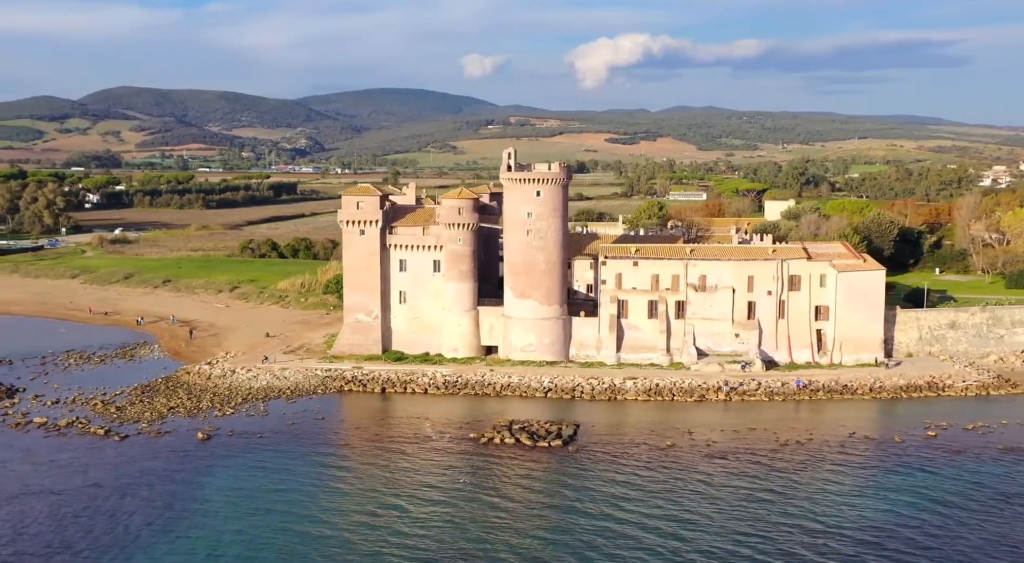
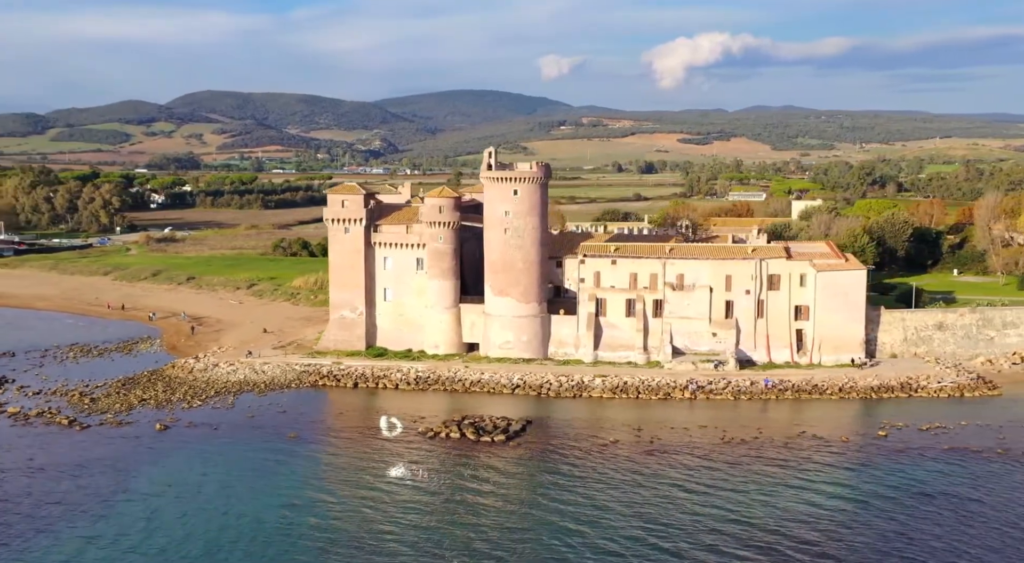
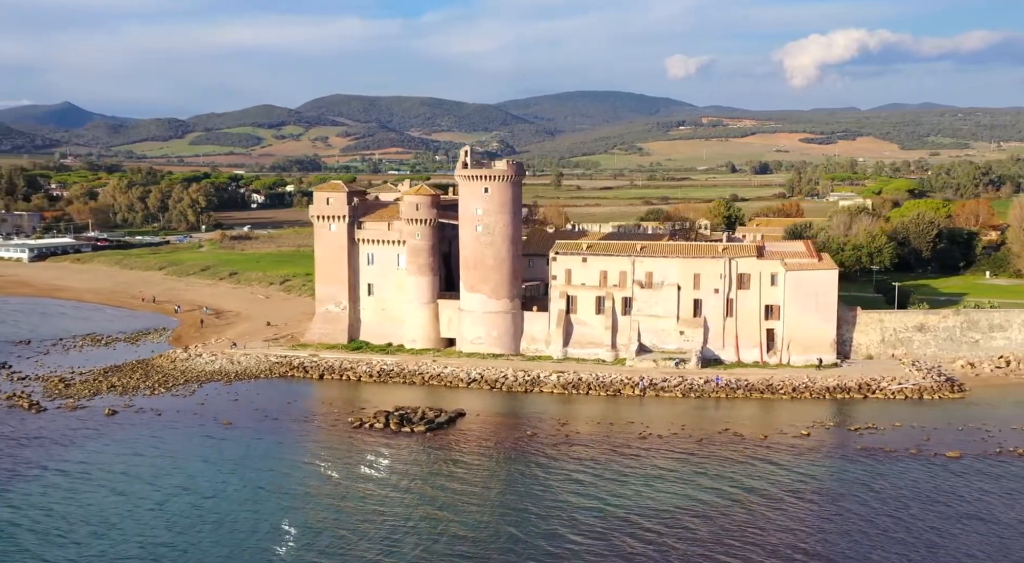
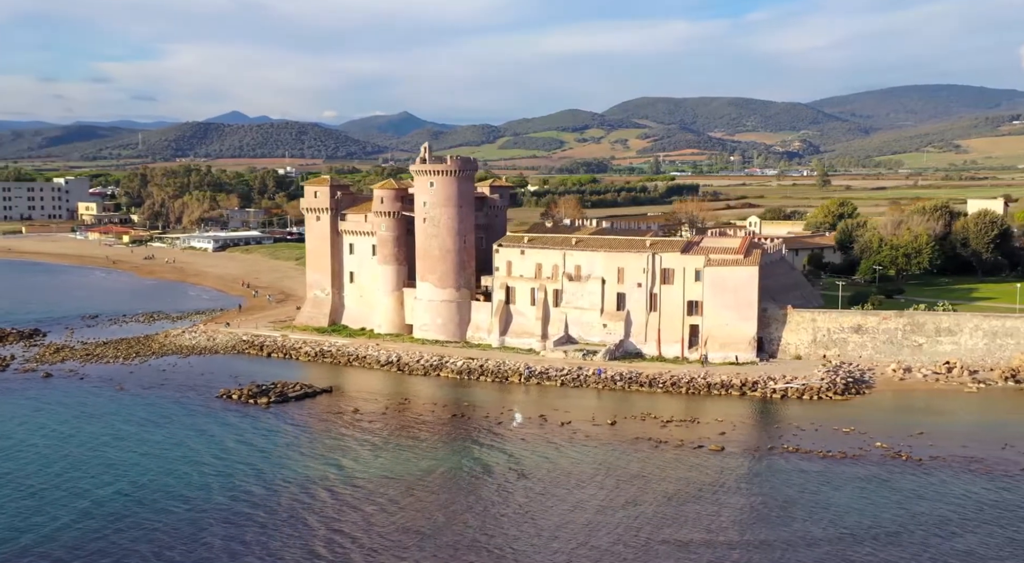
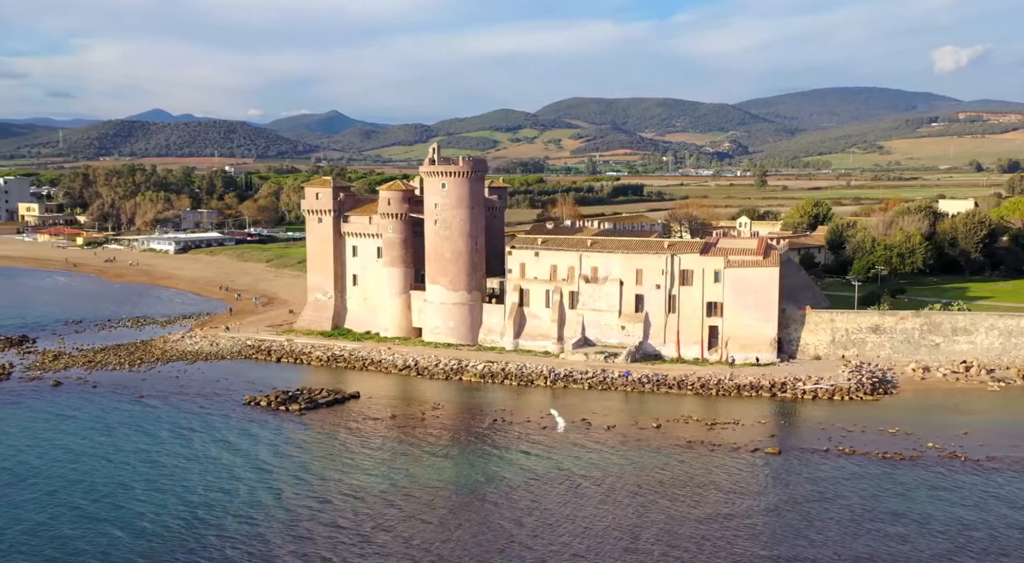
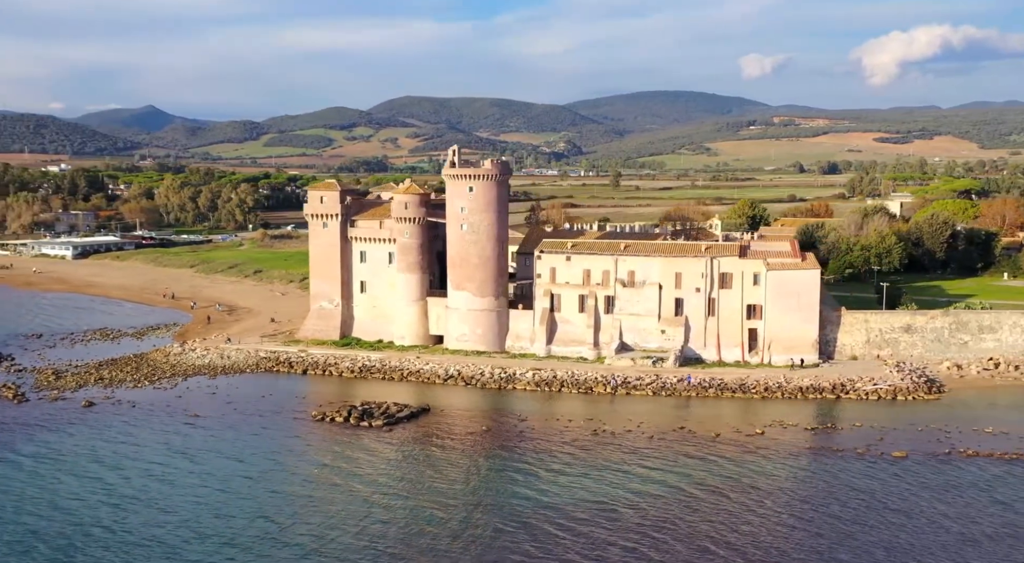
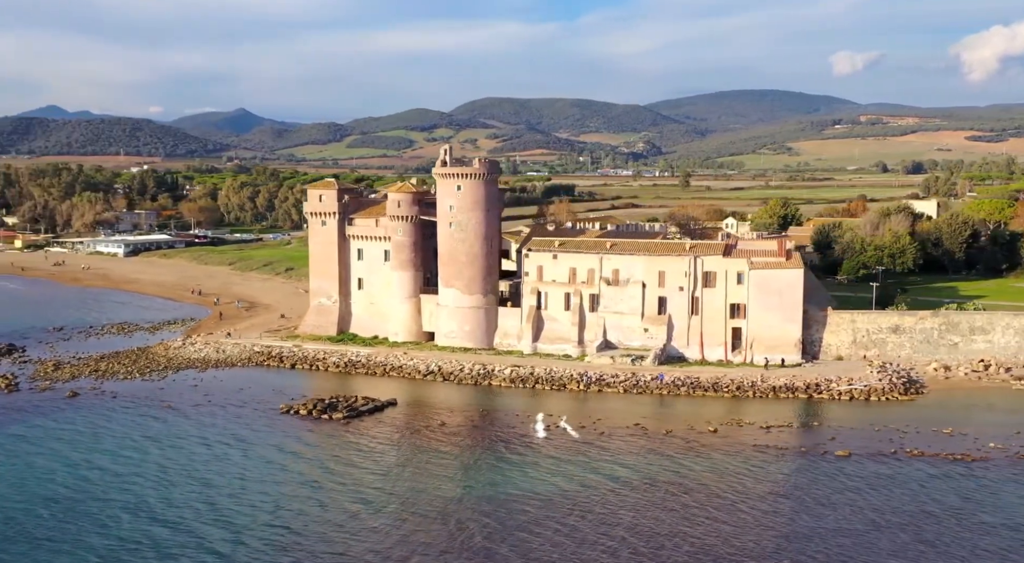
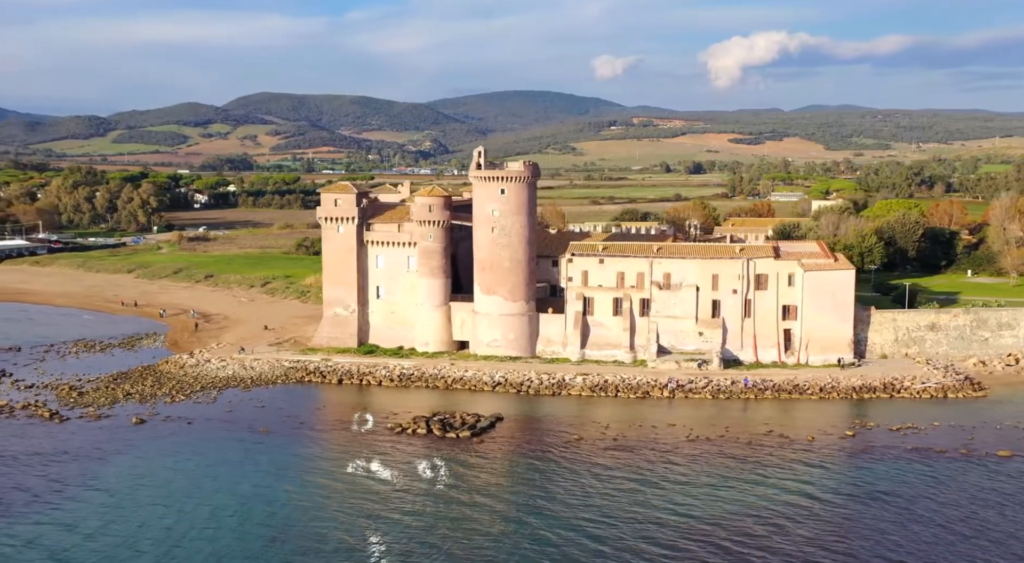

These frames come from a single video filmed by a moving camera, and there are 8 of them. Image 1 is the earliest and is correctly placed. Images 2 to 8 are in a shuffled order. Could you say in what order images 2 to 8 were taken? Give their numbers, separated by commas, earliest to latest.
2, 8, 3, 6, 7, 5, 4
